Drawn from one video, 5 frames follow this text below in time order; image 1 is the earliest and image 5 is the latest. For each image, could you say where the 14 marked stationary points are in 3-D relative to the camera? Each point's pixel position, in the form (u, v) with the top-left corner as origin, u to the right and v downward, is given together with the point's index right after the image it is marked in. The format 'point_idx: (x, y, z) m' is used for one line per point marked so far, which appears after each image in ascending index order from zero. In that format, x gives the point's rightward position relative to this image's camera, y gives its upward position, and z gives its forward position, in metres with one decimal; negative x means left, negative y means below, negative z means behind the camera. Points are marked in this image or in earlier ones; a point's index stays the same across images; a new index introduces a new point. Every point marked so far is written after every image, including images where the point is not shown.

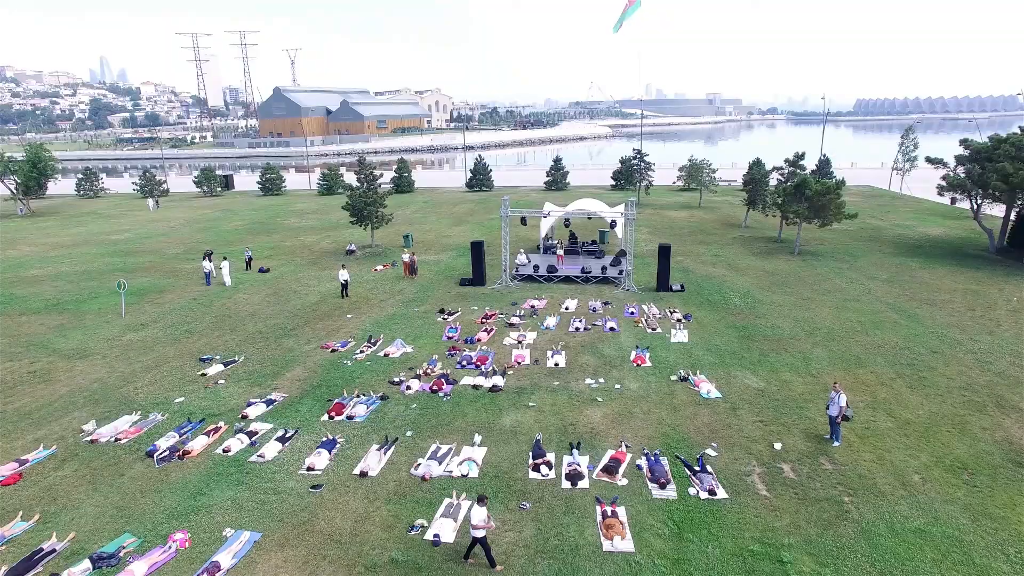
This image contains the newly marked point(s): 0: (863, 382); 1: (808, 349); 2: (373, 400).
0: (+5.7, -1.5, +15.8) m
1: (+5.5, -1.1, +18.2) m
2: (-2.2, -1.8, +15.6) m
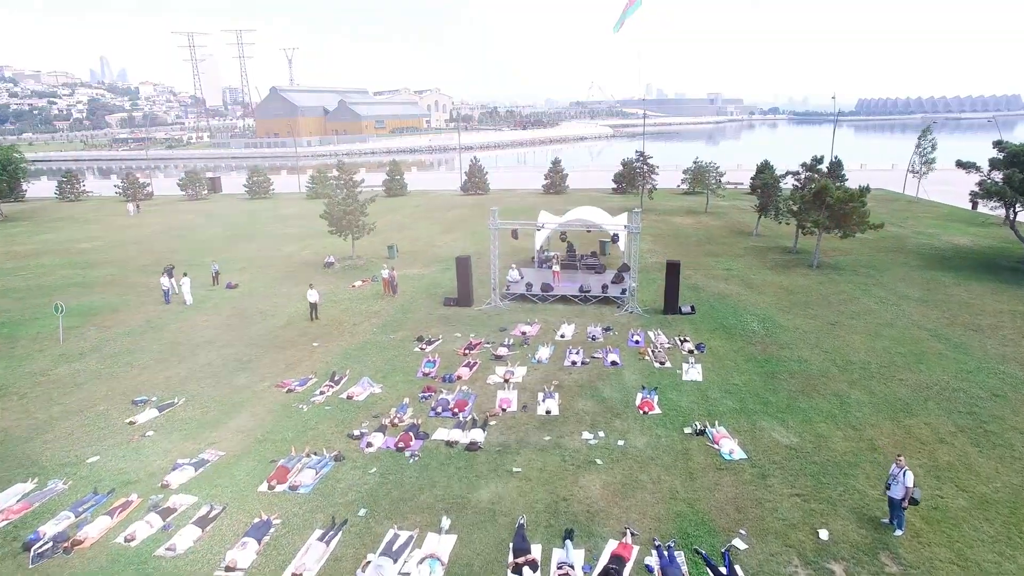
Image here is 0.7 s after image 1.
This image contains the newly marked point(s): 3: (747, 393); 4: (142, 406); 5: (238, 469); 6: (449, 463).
0: (+5.5, -2.0, +13.1) m
1: (+5.3, -1.6, +15.5) m
2: (-2.5, -2.3, +12.9) m
3: (+3.8, -1.7, +15.6) m
4: (-6.0, -1.9, +15.7) m
5: (-3.6, -2.4, +12.8) m
6: (-0.8, -2.3, +12.8) m
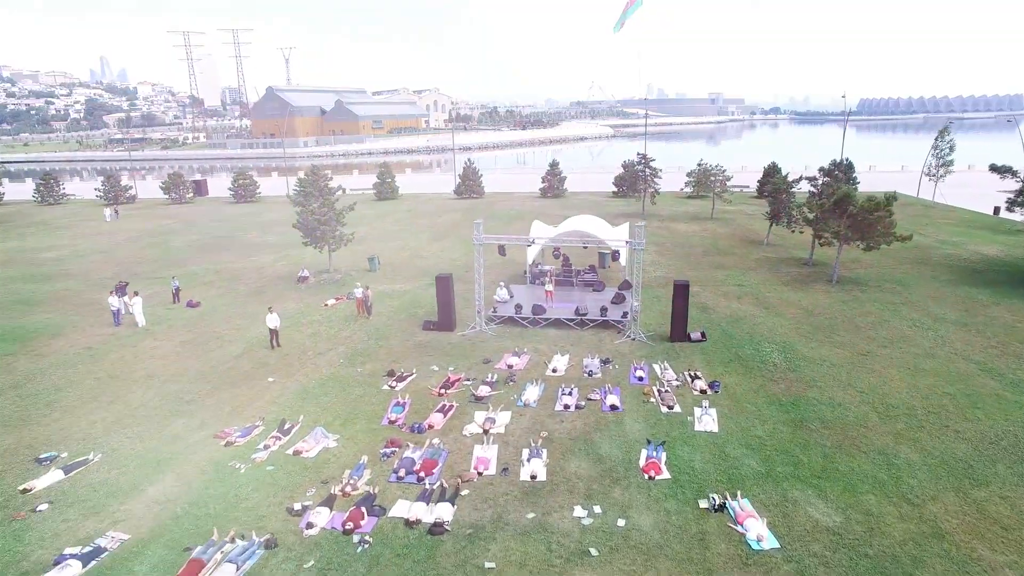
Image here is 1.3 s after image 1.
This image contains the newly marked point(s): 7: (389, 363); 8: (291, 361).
0: (+5.2, -2.5, +10.5) m
1: (+5.0, -2.1, +12.9) m
2: (-2.8, -2.8, +10.3) m
3: (+3.5, -2.2, +13.0) m
4: (-6.2, -2.4, +13.1) m
5: (-3.9, -2.9, +10.2) m
6: (-1.1, -2.8, +10.2) m
7: (-2.3, -1.4, +18.4) m
8: (-4.3, -1.4, +18.9) m
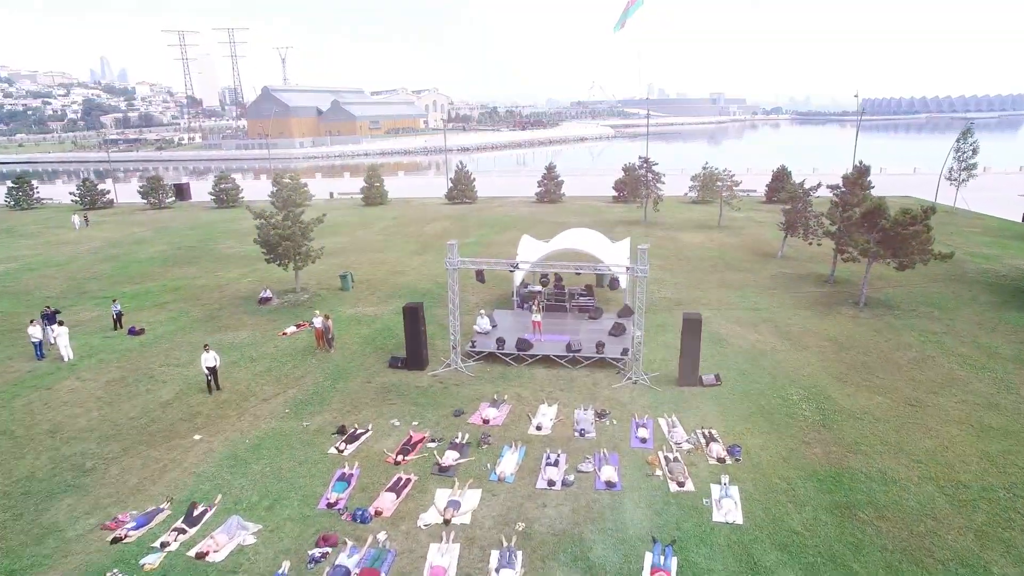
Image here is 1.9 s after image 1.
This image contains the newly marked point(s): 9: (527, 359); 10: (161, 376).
0: (+4.8, -3.0, +7.4) m
1: (+4.7, -2.7, +9.8) m
2: (-3.1, -3.3, +7.2) m
3: (+3.1, -2.7, +9.9) m
4: (-6.6, -3.0, +10.0) m
5: (-4.2, -3.4, +7.1) m
6: (-1.5, -3.3, +7.1) m
7: (-2.7, -2.0, +15.4) m
8: (-4.6, -2.0, +15.8) m
9: (+0.3, -1.3, +17.9) m
10: (-6.5, -1.7, +18.1) m
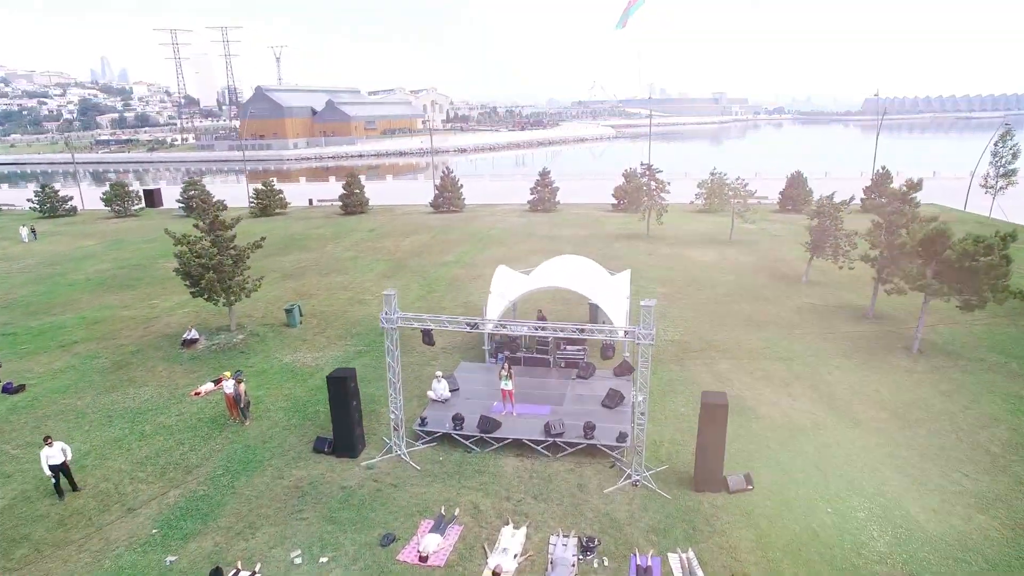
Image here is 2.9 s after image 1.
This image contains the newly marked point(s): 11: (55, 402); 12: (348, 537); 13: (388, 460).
0: (+4.3, -3.9, +3.1) m
1: (+4.1, -3.5, +5.4) m
2: (-3.7, -4.2, +2.9) m
3: (+2.6, -3.6, +5.5) m
4: (-7.1, -3.8, +5.7) m
5: (-4.8, -4.3, +2.8) m
6: (-2.0, -4.2, +2.8) m
7: (-3.2, -2.8, +11.0) m
8: (-5.2, -2.8, +11.5) m
9: (-0.3, -2.1, +13.5) m
10: (-7.1, -2.5, +13.8) m
11: (-7.9, -2.0, +16.8) m
12: (-1.9, -2.8, +11.0) m
13: (-1.7, -2.3, +13.4) m
